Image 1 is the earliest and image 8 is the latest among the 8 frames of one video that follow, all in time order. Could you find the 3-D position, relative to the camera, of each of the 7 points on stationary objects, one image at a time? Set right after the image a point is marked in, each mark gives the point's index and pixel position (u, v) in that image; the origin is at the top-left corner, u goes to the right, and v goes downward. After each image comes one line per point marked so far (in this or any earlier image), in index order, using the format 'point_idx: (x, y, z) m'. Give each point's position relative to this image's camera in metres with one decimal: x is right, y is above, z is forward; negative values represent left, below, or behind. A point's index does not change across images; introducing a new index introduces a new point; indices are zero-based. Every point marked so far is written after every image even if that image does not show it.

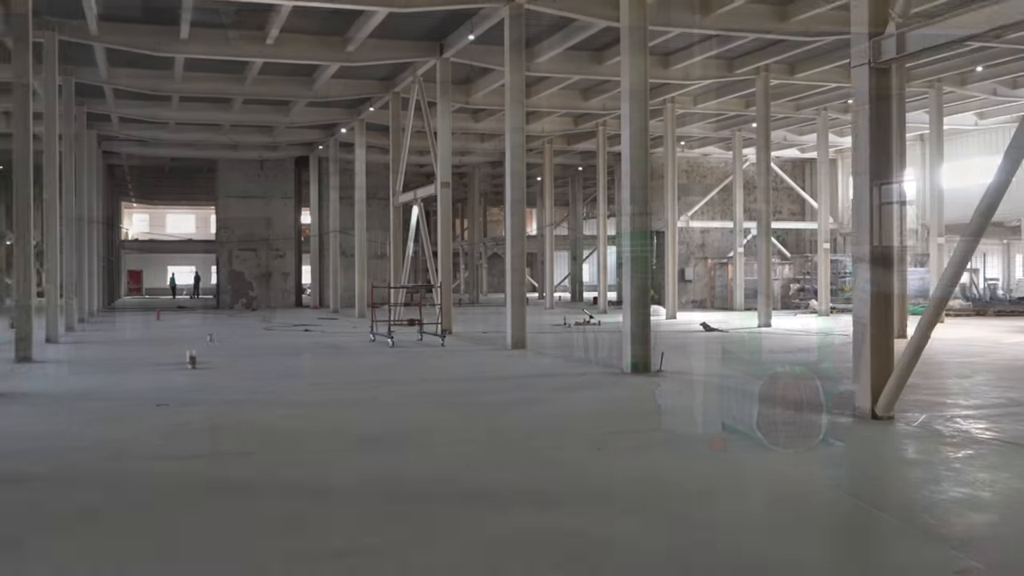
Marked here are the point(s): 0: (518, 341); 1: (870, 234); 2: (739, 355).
0: (+0.1, -0.8, +17.9) m
1: (+2.8, +0.4, +8.8) m
2: (+3.2, -0.9, +15.8) m
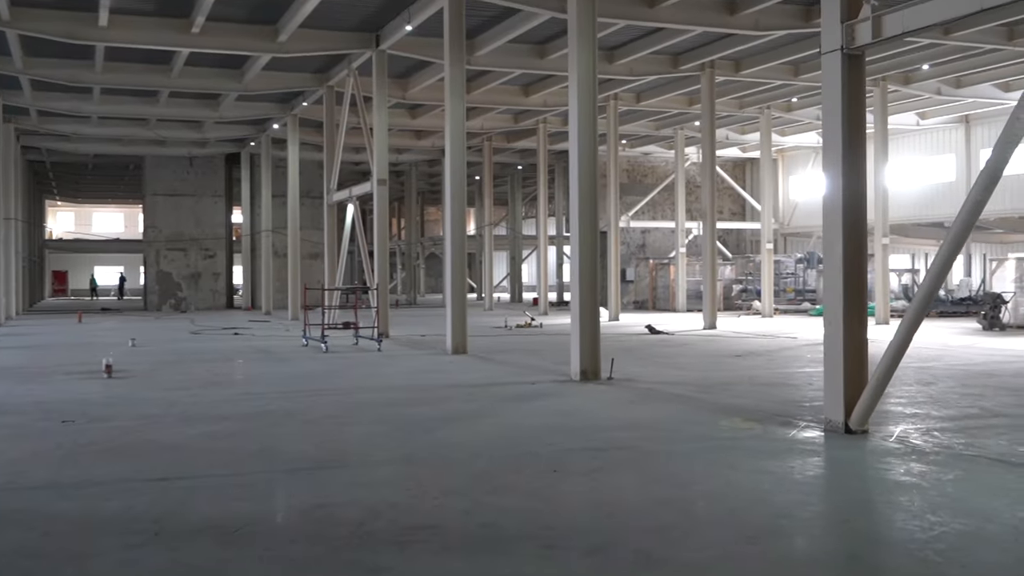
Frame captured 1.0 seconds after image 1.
0: (-0.8, -0.9, +17.1) m
1: (+2.4, +0.4, +8.1) m
2: (+2.4, -1.0, +15.2) m
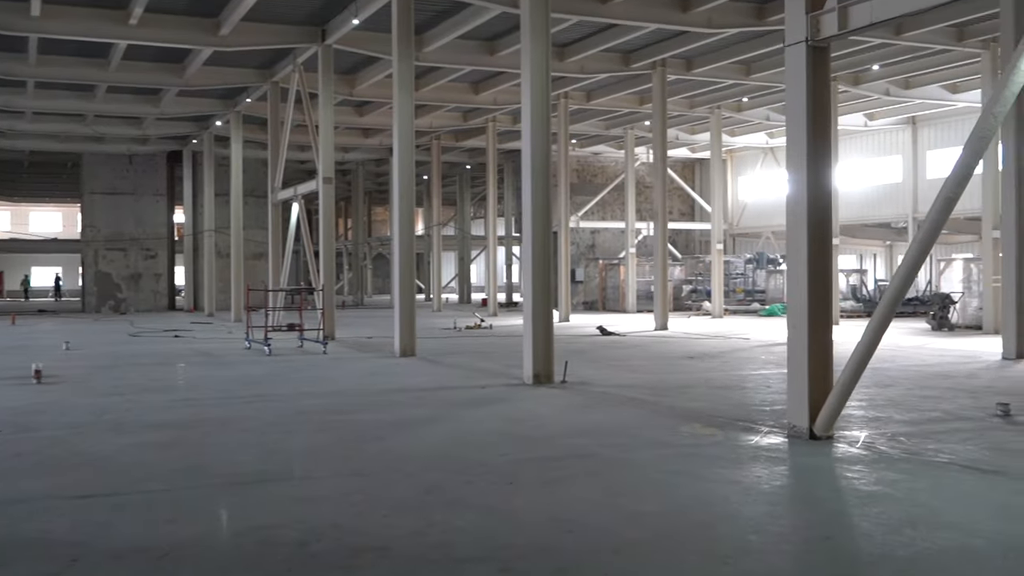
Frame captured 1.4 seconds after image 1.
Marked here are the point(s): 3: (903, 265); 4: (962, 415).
0: (-1.6, -0.9, +16.7) m
1: (+2.1, +0.4, +7.9) m
2: (+1.7, -1.0, +14.9) m
3: (+2.5, +0.1, +7.1) m
4: (+3.7, -1.0, +9.1) m
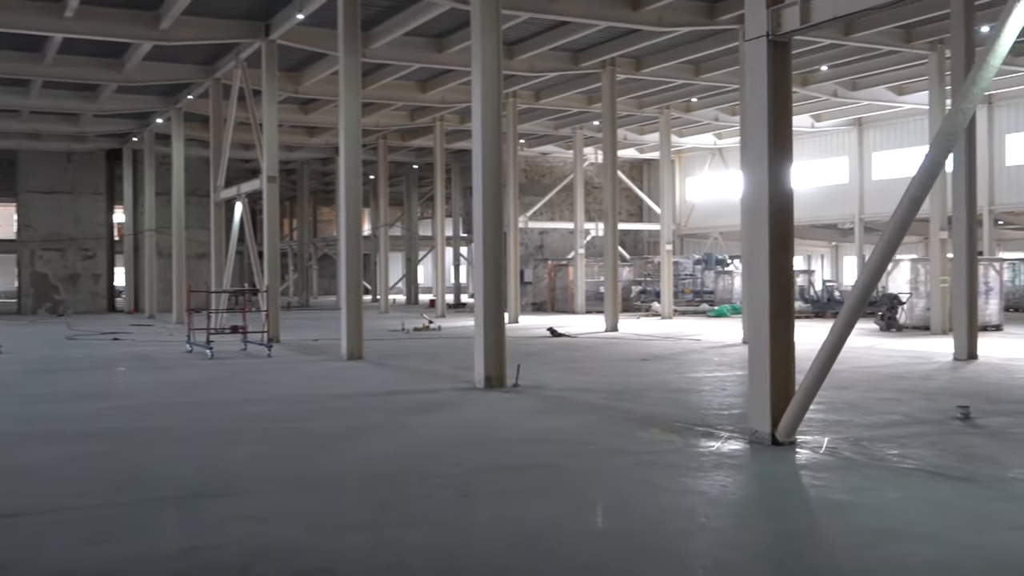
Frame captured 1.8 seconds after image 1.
0: (-2.3, -0.9, +16.3) m
1: (+1.7, +0.4, +7.6) m
2: (+1.1, -1.0, +14.6) m
3: (+2.2, +0.1, +6.9) m
4: (+3.3, -1.0, +9.0) m
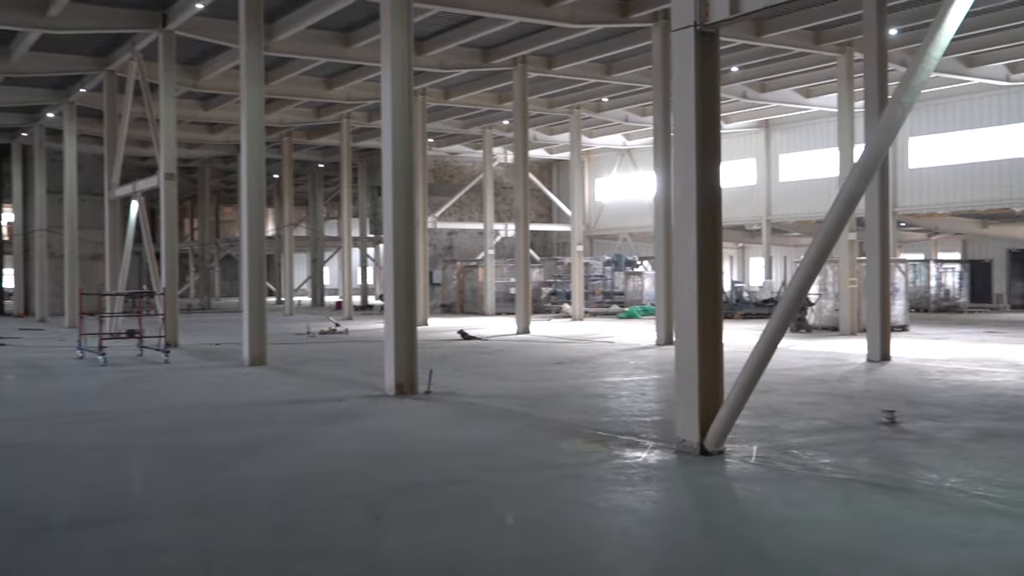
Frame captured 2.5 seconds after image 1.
0: (-3.5, -0.9, +15.5) m
1: (+1.2, +0.4, +7.3) m
2: (0.0, -1.0, +14.2) m
3: (+1.7, +0.1, +6.6) m
4: (+2.6, -1.1, +8.8) m
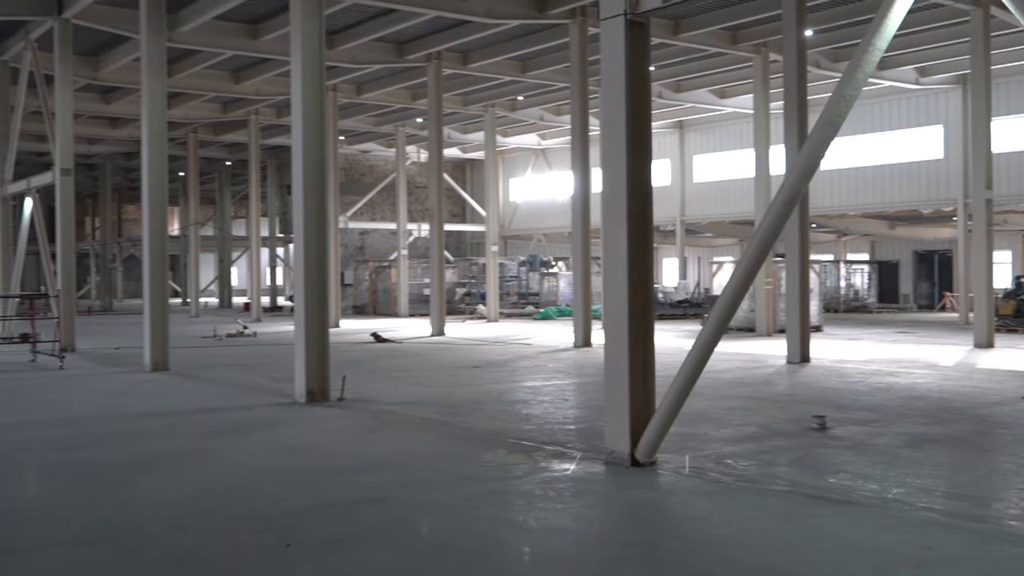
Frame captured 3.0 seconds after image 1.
0: (-4.7, -1.0, +14.8) m
1: (+0.7, +0.3, +6.9) m
2: (-1.1, -1.0, +13.7) m
3: (+1.3, +0.1, +6.2) m
4: (+2.0, -1.1, +8.5) m
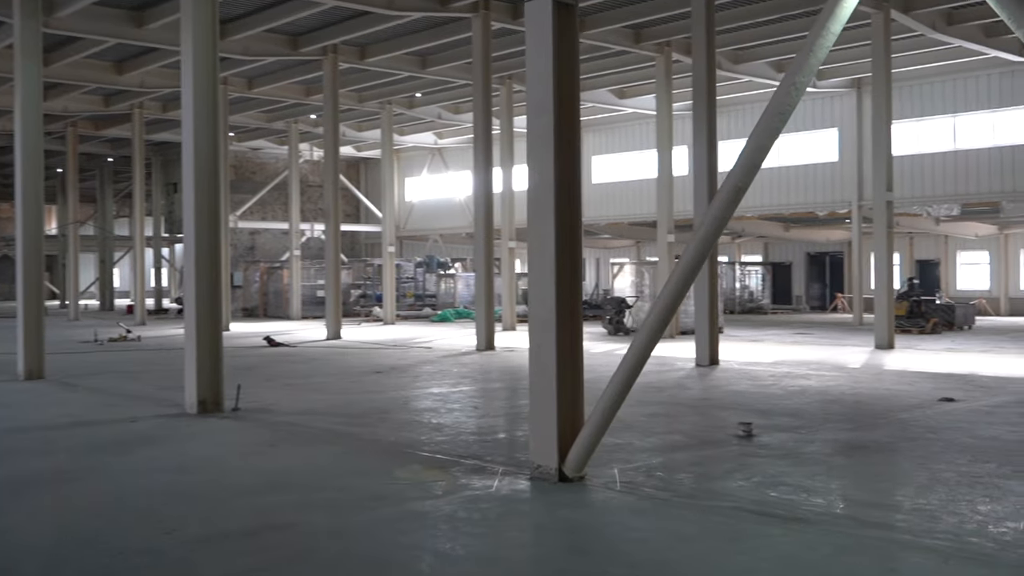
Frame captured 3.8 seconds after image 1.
0: (-5.9, -1.0, +13.7) m
1: (+0.2, +0.3, +6.4) m
2: (-2.2, -1.1, +13.0) m
3: (+0.9, +0.1, +5.8) m
4: (+1.4, -1.1, +8.2) m
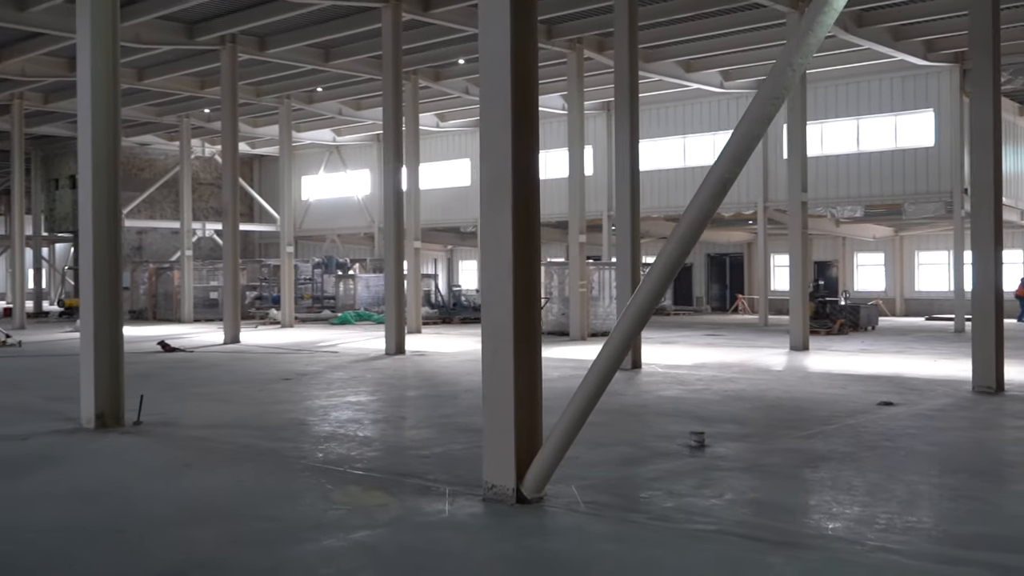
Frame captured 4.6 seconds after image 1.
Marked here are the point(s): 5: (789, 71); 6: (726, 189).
0: (-6.8, -1.0, +12.5) m
1: (0.0, +0.3, +5.9) m
2: (-3.1, -1.1, +12.2) m
3: (+0.7, +0.1, +5.3) m
4: (+1.0, -1.1, +7.7) m
5: (+1.2, +0.9, +4.9) m
6: (+1.0, +0.4, +5.1) m
